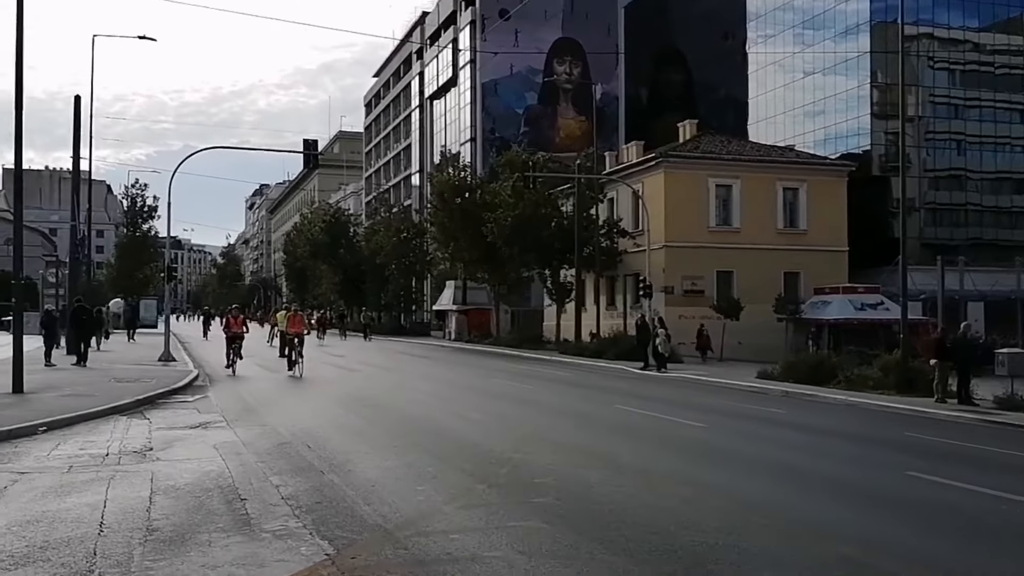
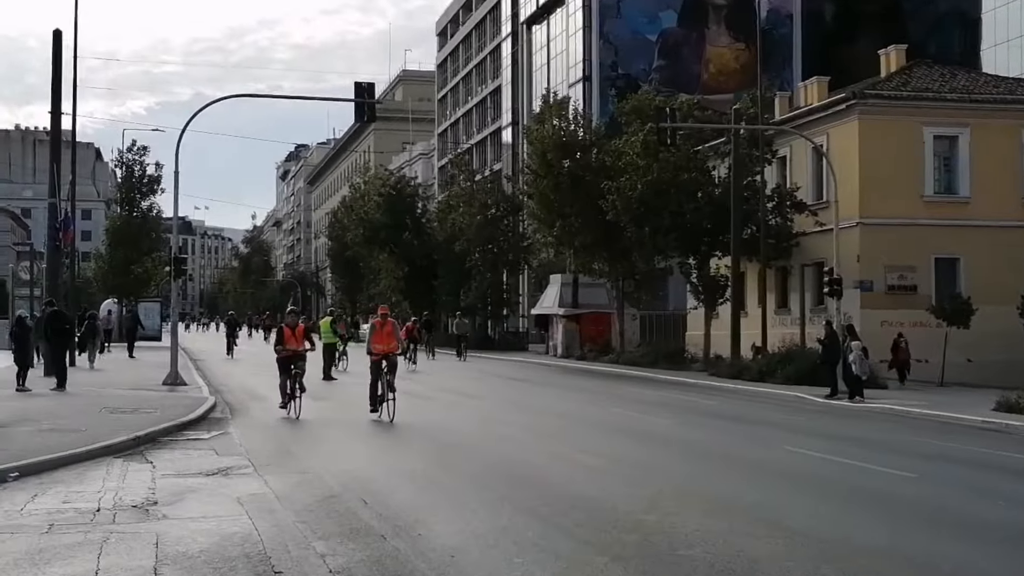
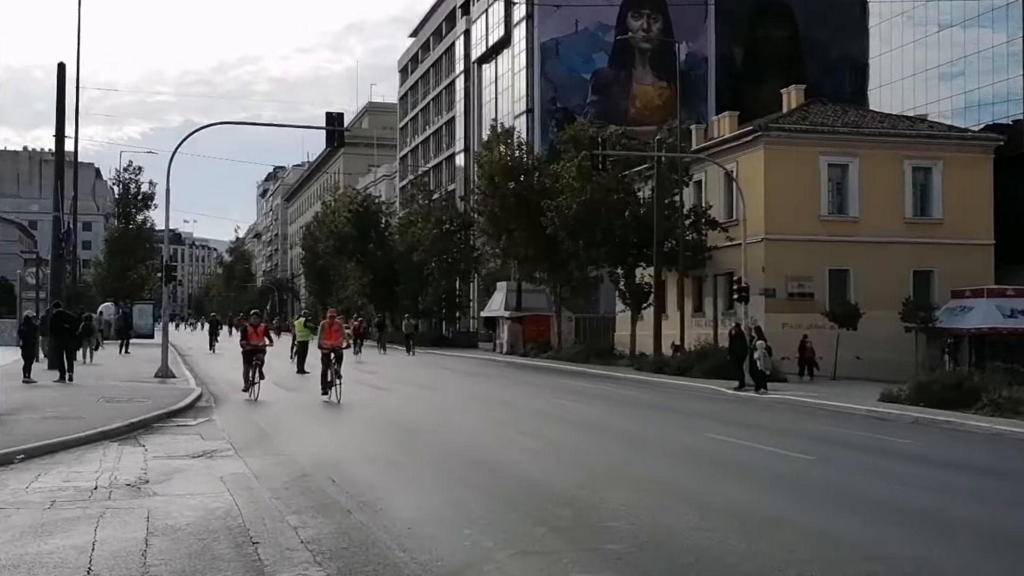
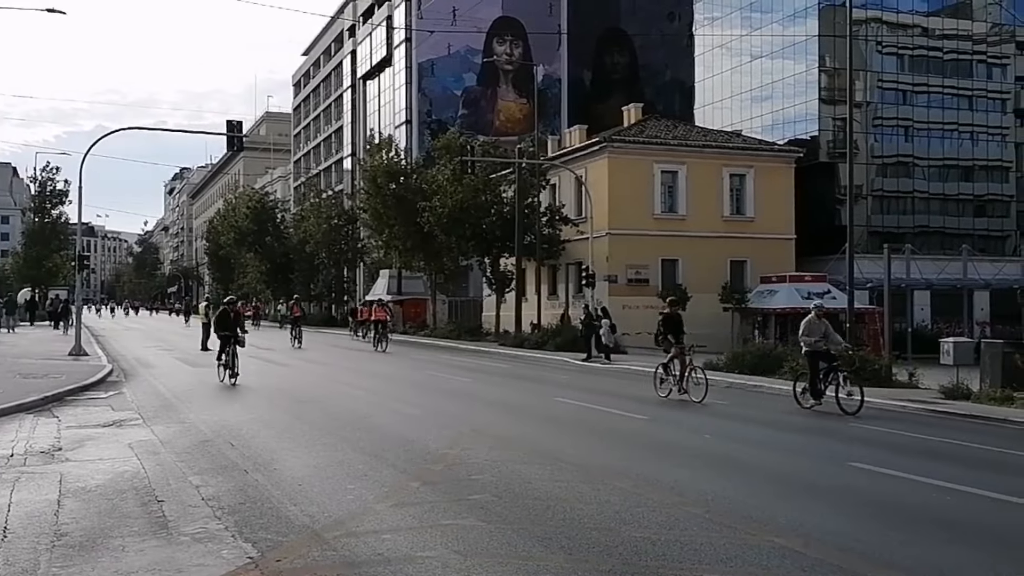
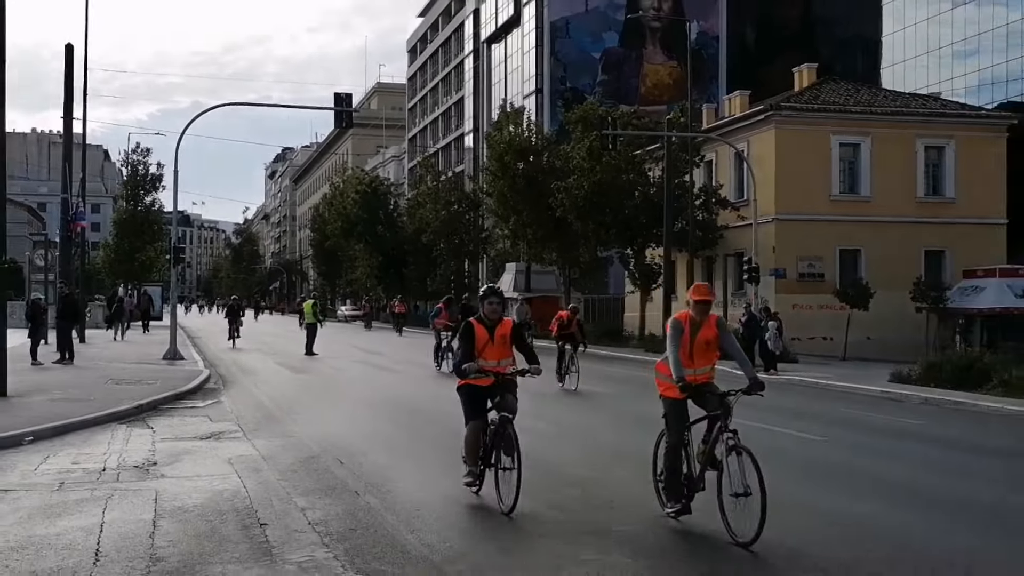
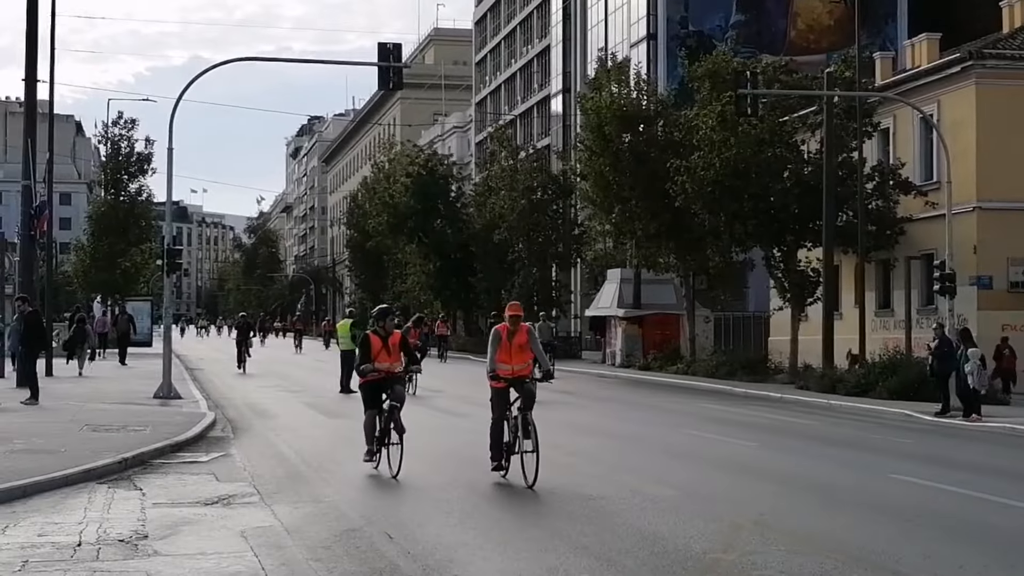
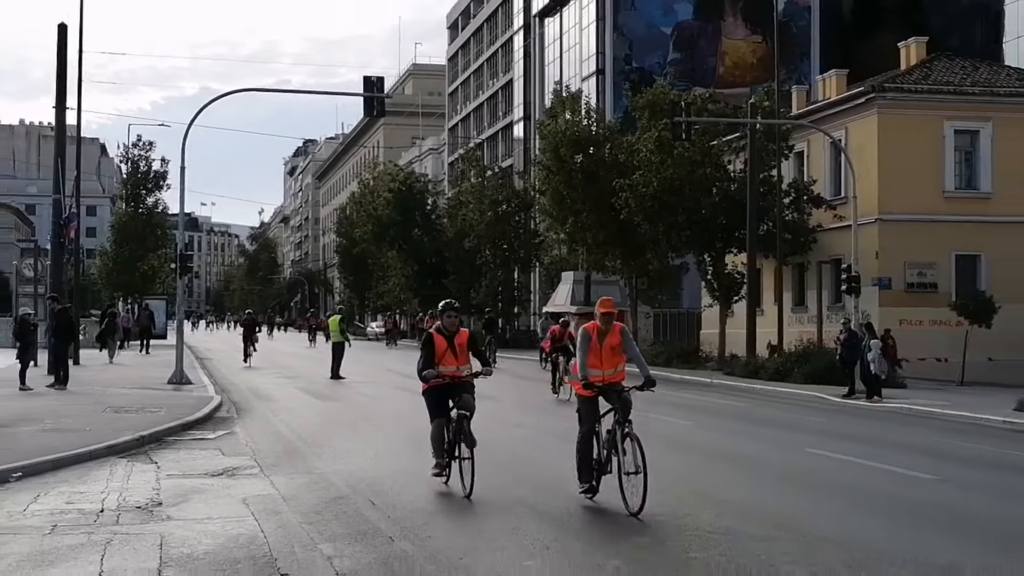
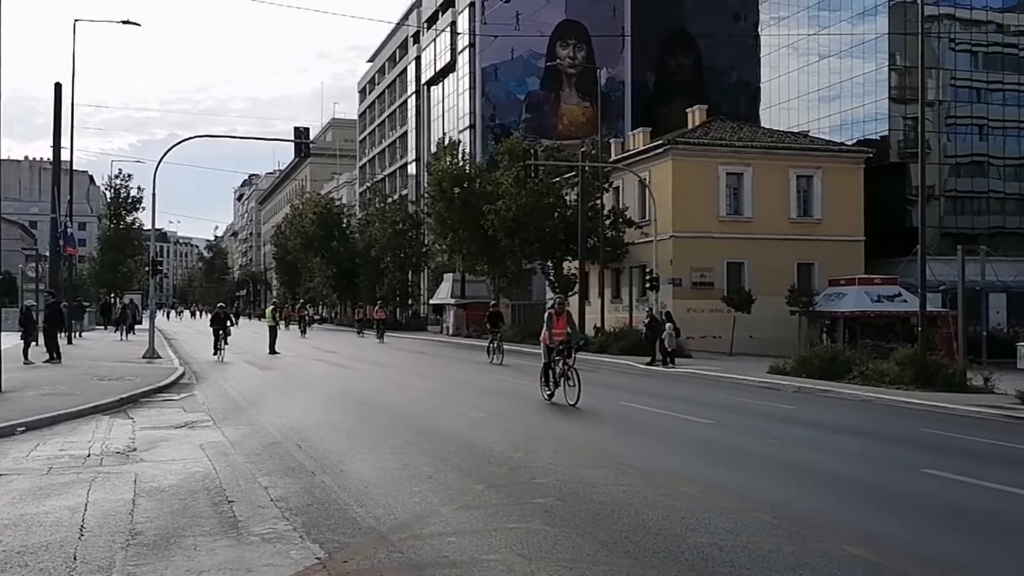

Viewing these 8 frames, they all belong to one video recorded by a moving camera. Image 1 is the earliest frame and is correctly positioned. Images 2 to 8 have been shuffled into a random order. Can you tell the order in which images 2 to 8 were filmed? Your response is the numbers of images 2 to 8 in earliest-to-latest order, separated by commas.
3, 2, 6, 7, 5, 8, 4
